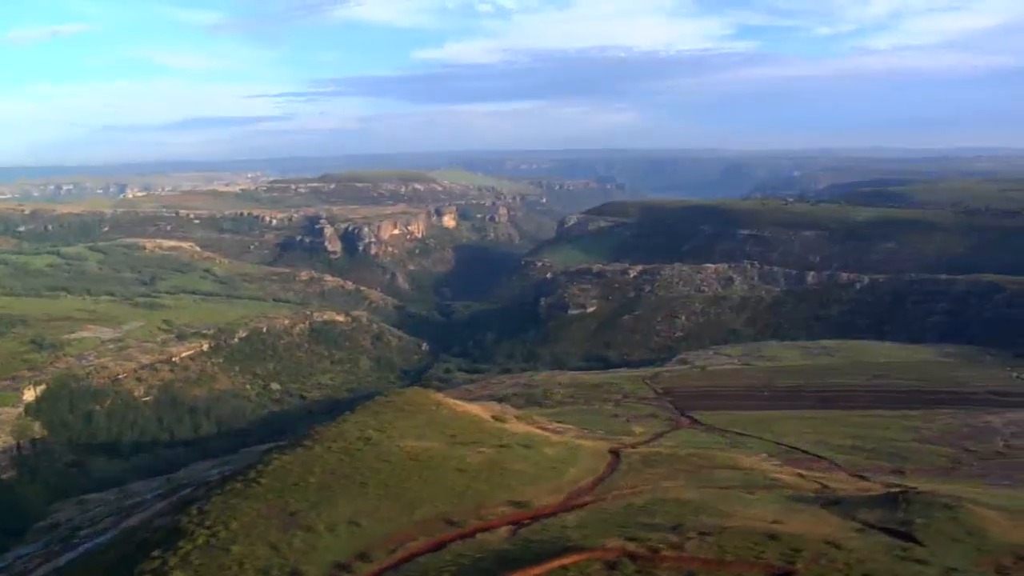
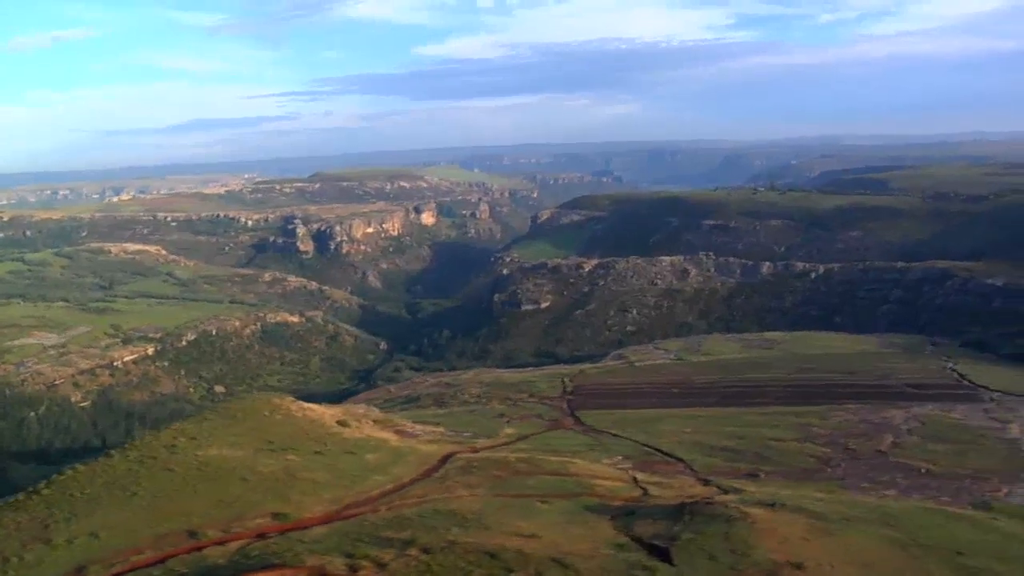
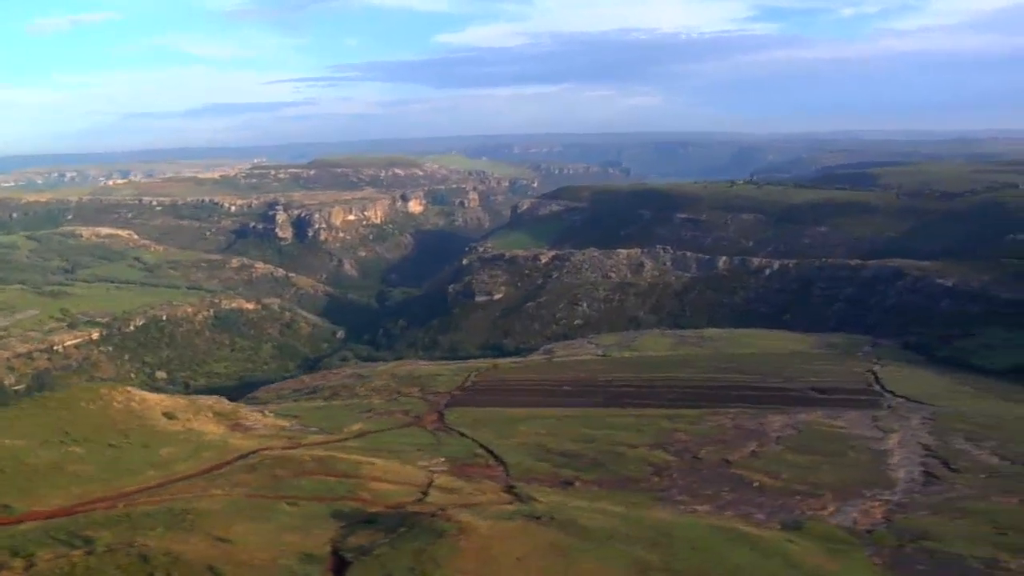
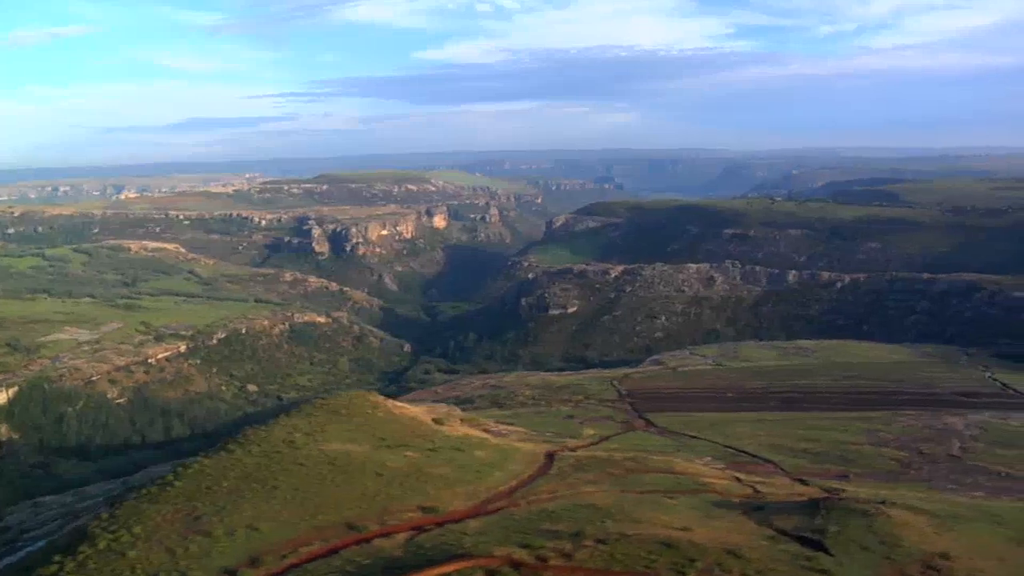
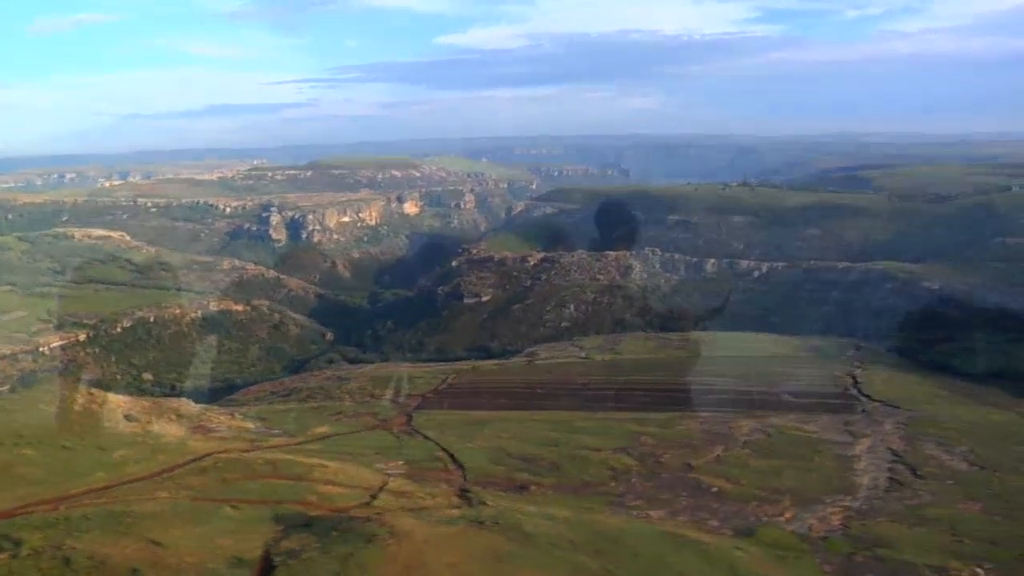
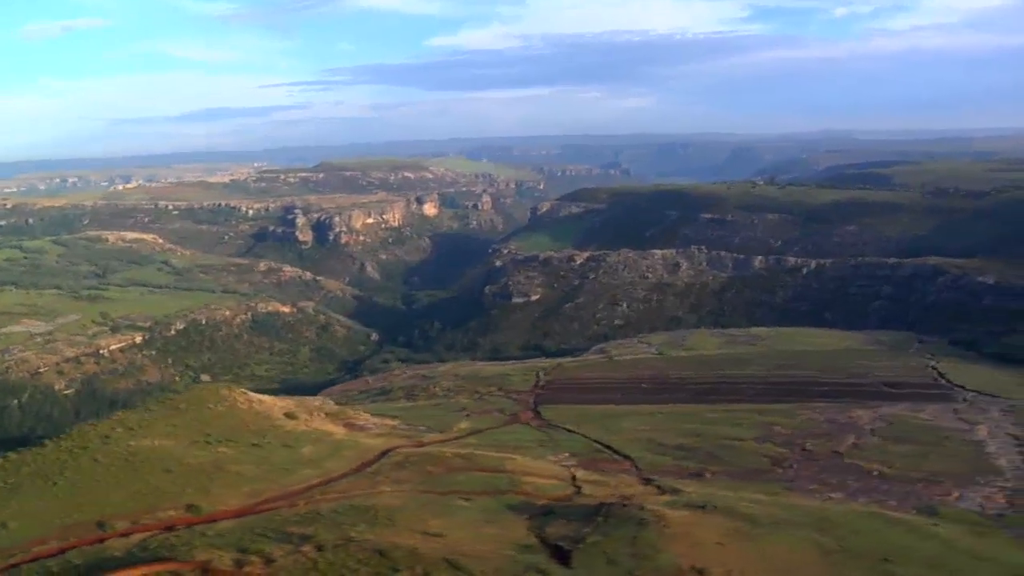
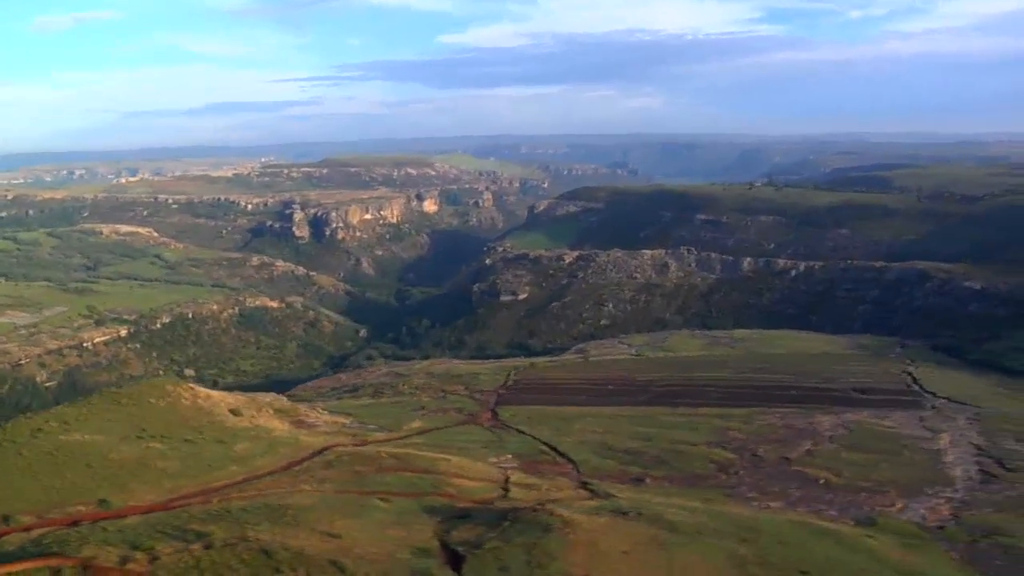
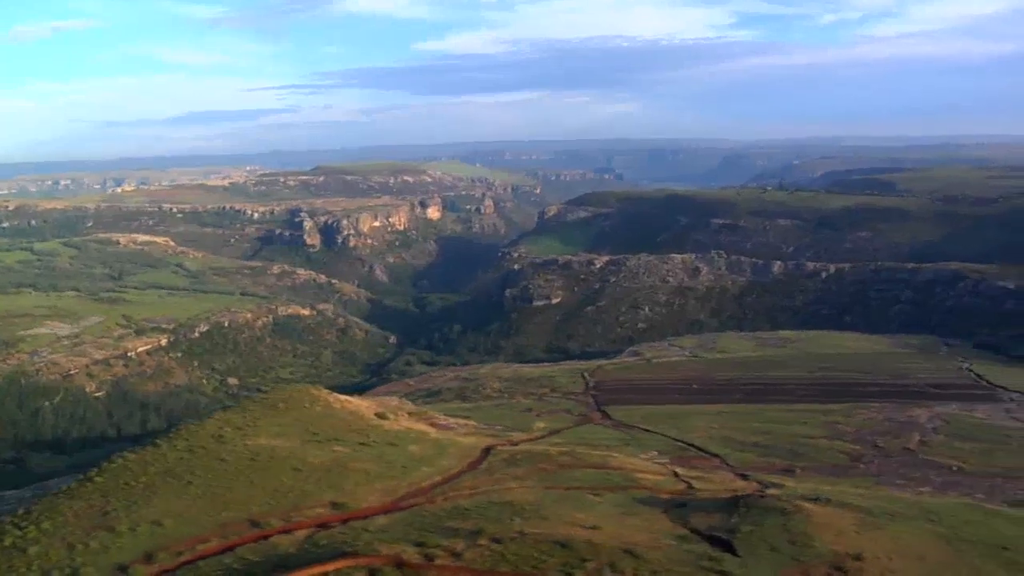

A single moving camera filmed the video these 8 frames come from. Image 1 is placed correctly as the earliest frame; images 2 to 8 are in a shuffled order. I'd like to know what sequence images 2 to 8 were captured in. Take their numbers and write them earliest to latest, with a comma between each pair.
4, 8, 2, 6, 7, 3, 5
